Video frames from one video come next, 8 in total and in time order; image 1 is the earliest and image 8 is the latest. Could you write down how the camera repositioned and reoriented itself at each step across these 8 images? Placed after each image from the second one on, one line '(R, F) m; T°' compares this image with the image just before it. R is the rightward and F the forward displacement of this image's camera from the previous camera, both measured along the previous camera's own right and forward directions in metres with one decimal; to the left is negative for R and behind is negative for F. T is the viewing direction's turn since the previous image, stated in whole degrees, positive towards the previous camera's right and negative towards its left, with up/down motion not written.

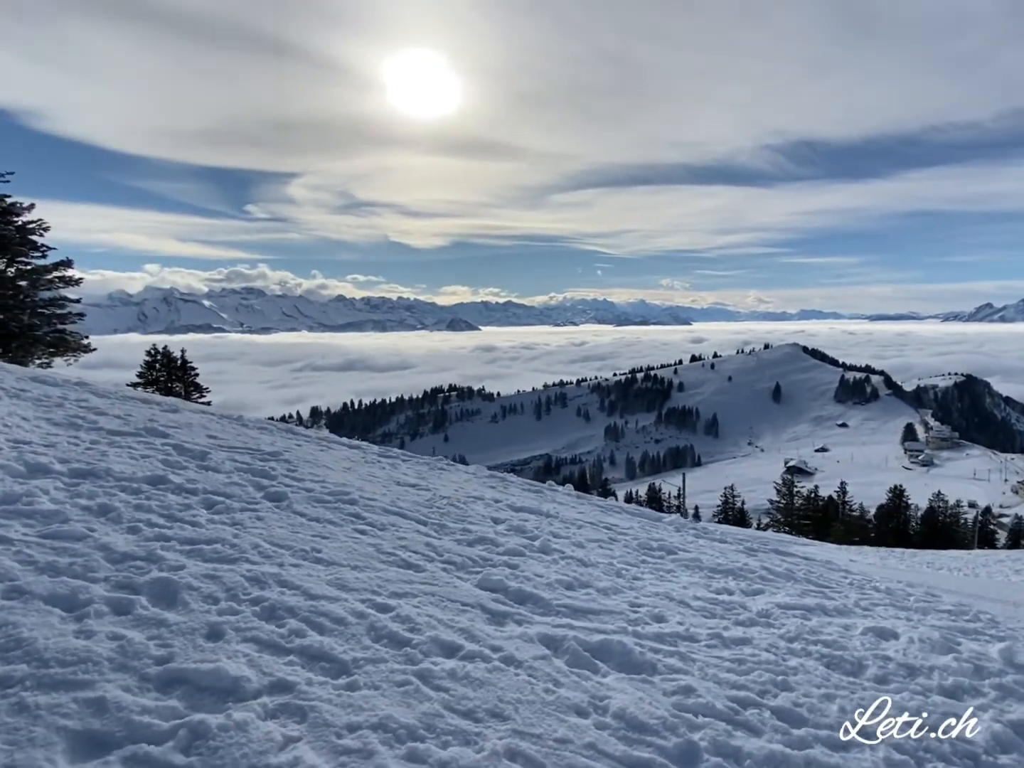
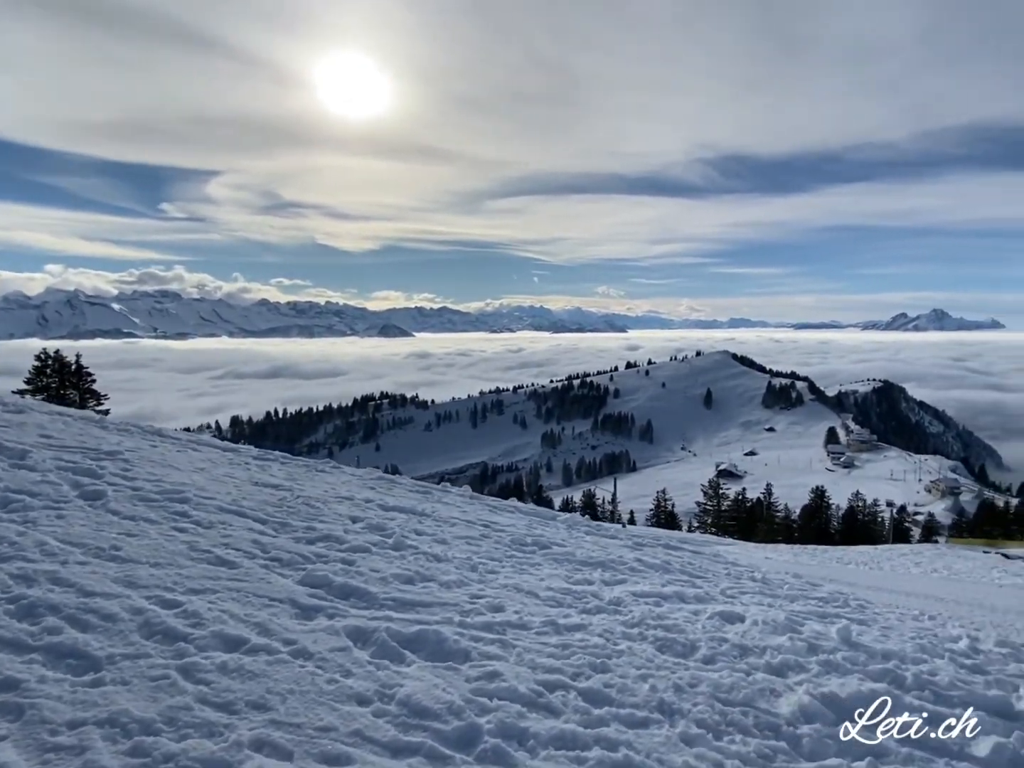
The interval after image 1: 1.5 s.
(+1.1, 0.0) m; +5°
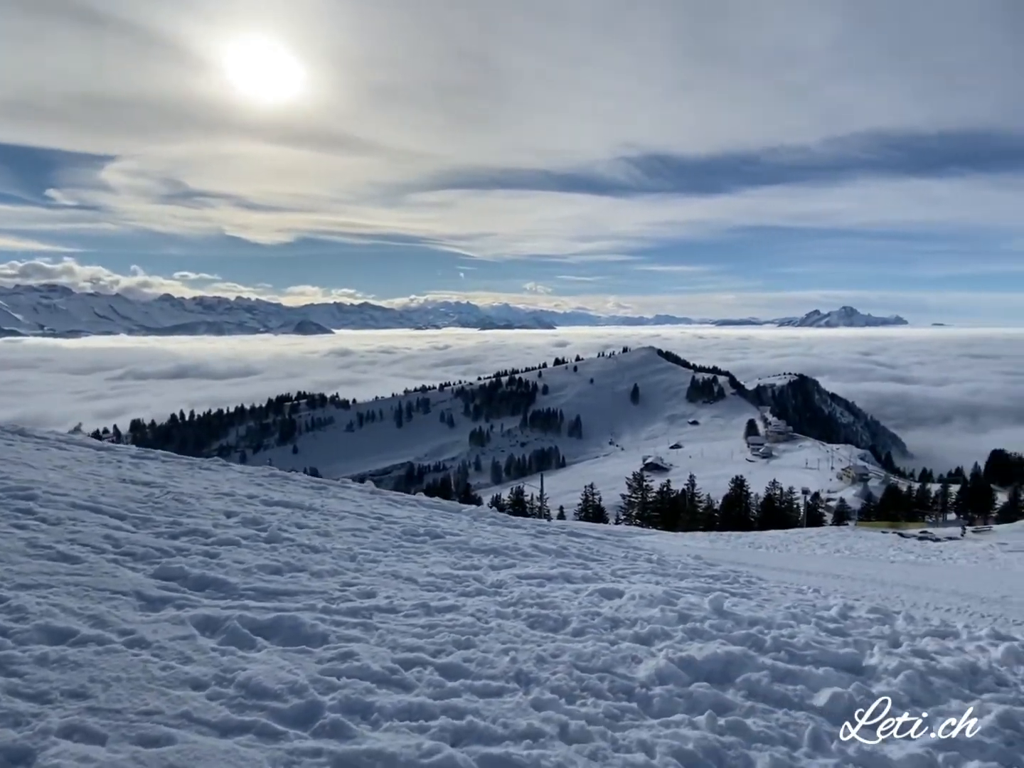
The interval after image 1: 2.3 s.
(+0.6, -0.1) m; +6°
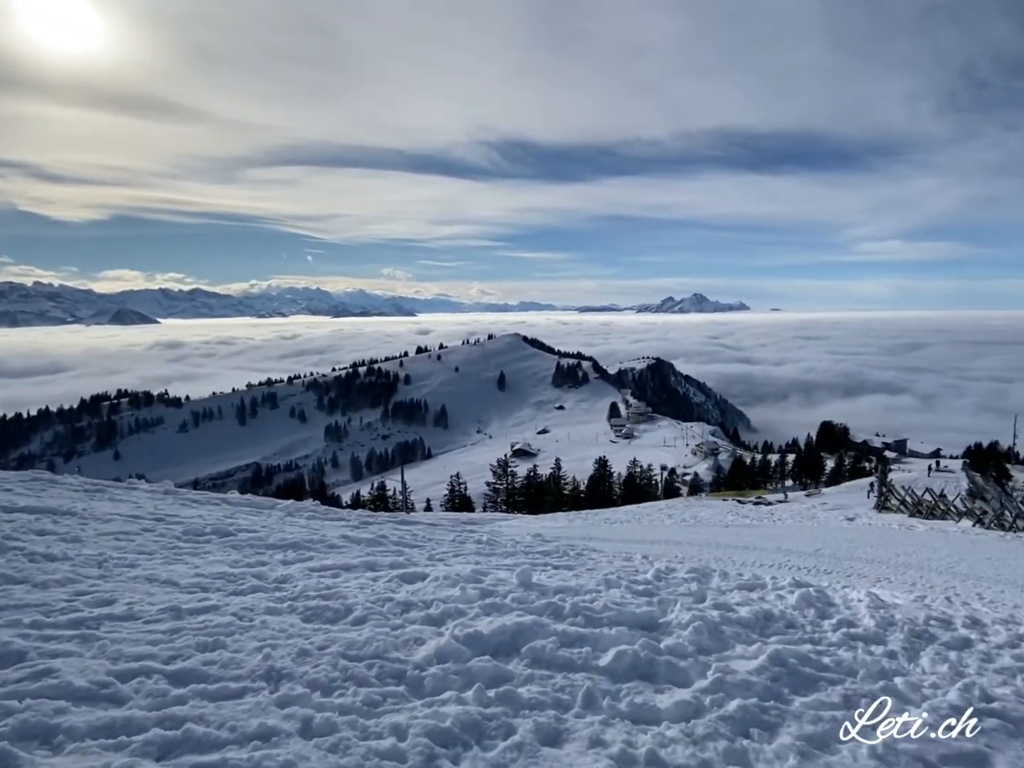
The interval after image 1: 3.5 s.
(+1.0, +0.2) m; +11°
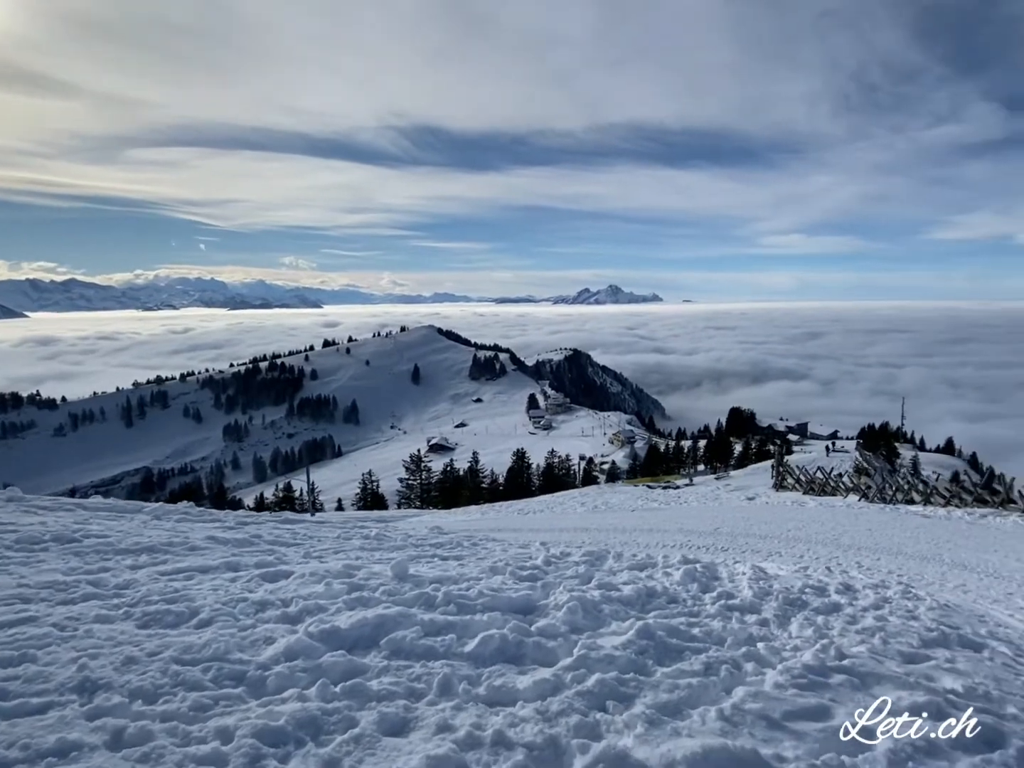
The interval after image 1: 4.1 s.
(+0.6, +0.1) m; +7°
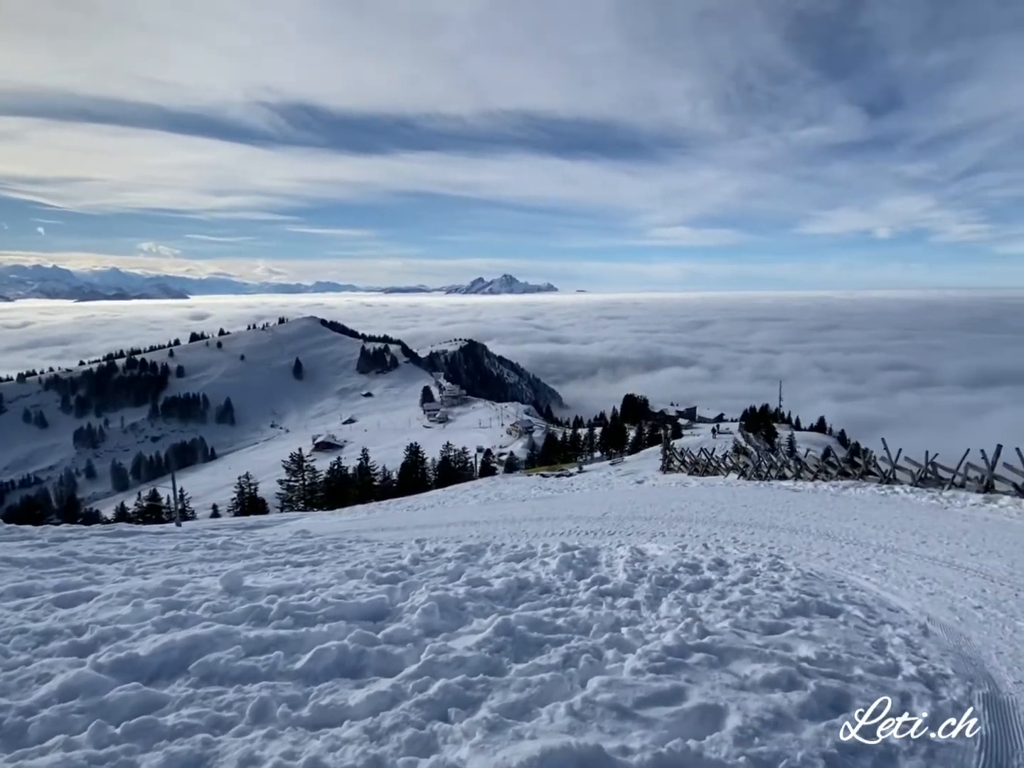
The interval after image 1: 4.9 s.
(+0.6, +0.4) m; +9°
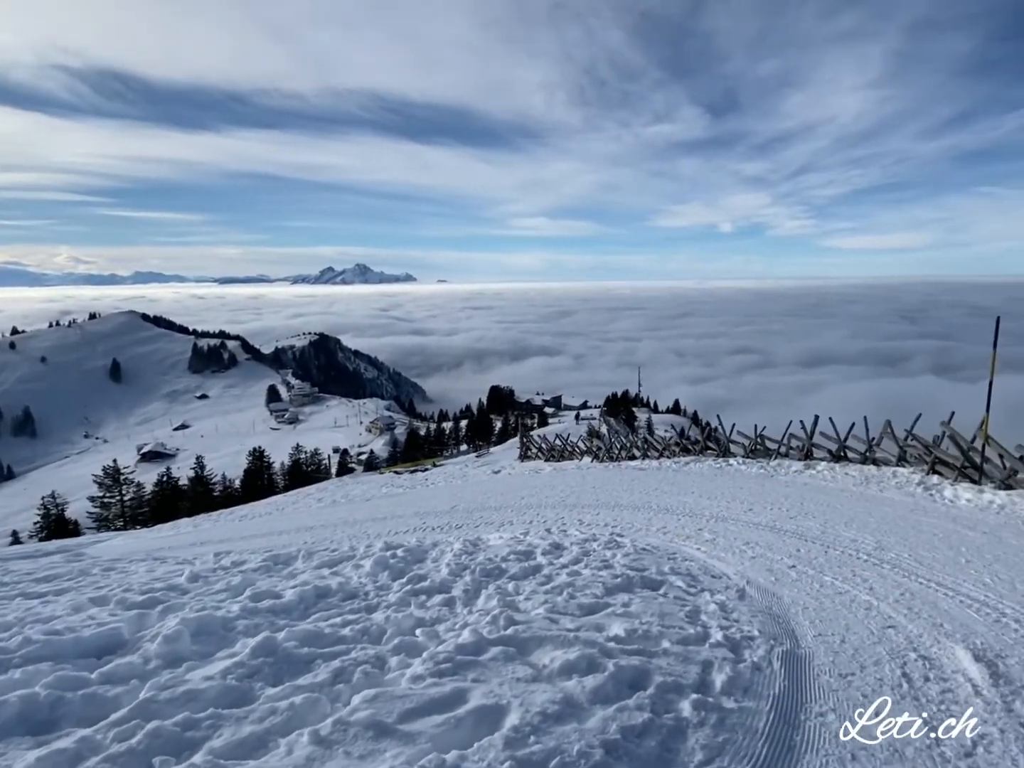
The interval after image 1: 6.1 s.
(+1.0, +0.6) m; +11°
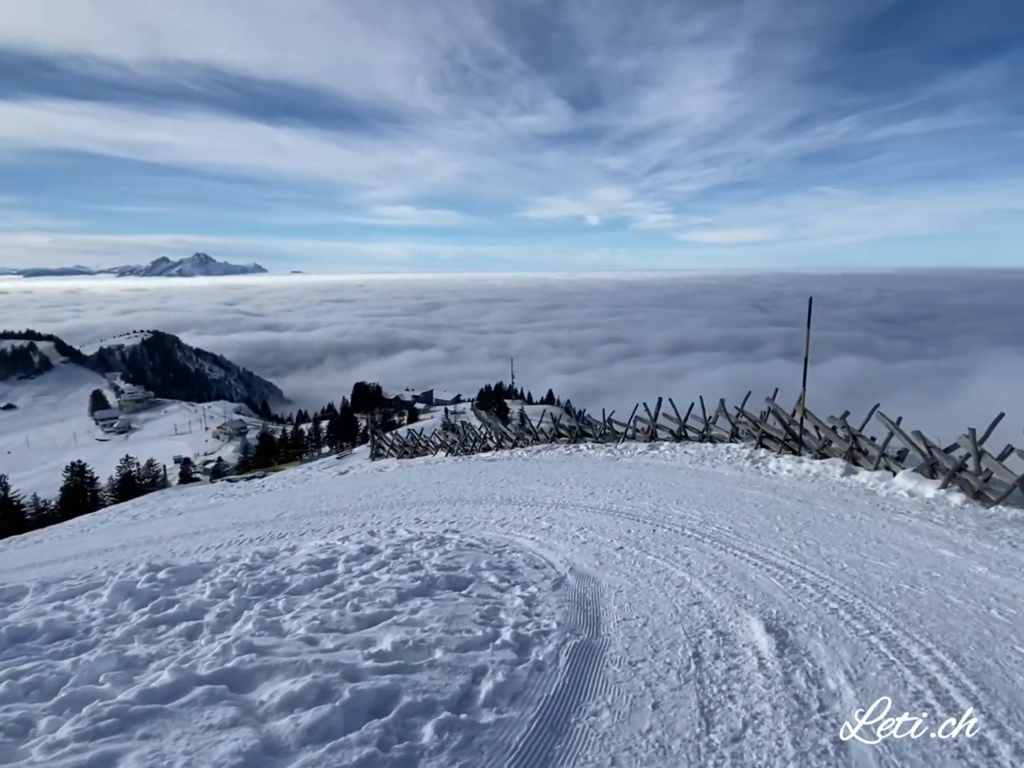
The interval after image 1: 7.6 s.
(+1.5, +0.7) m; +10°
